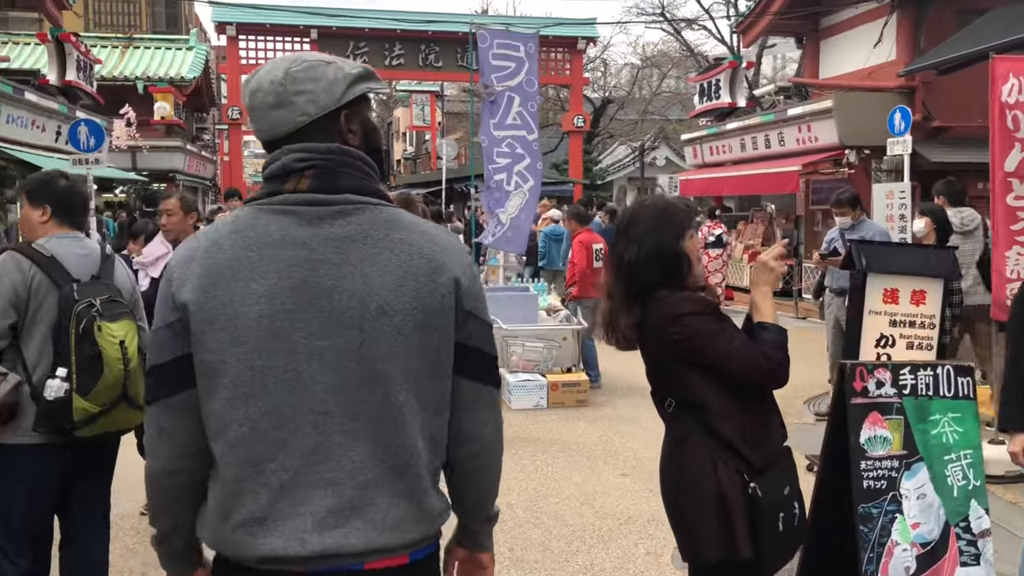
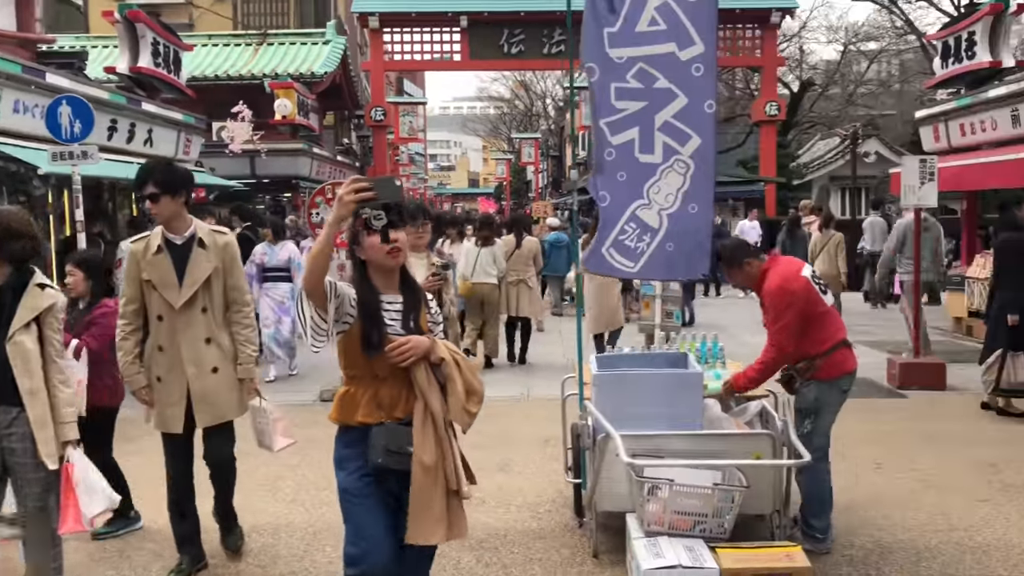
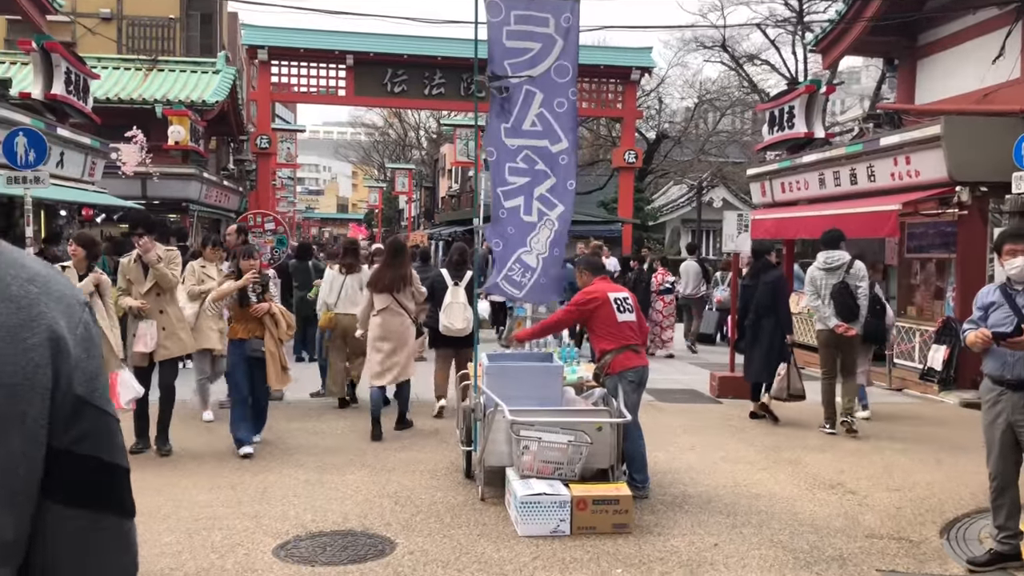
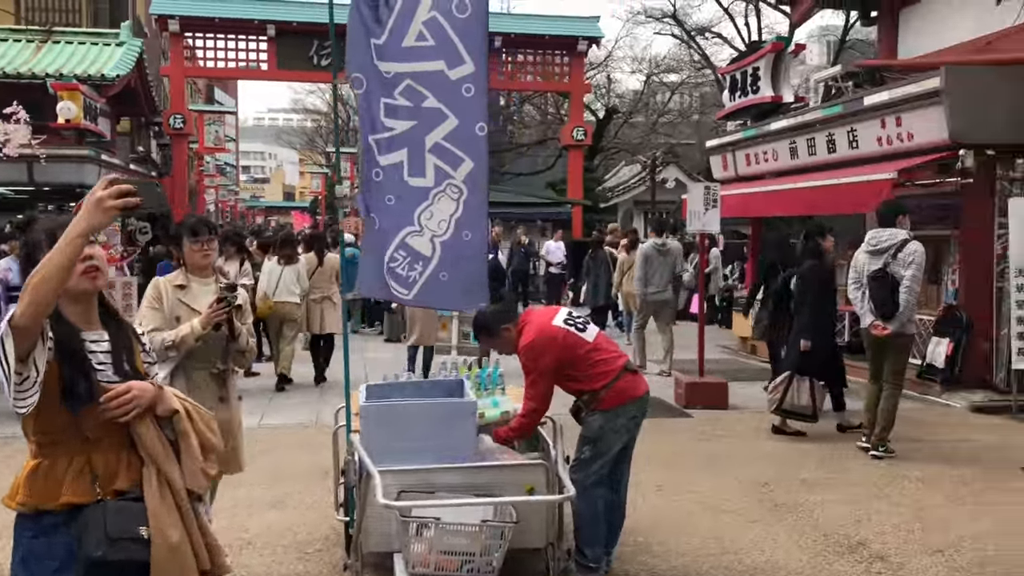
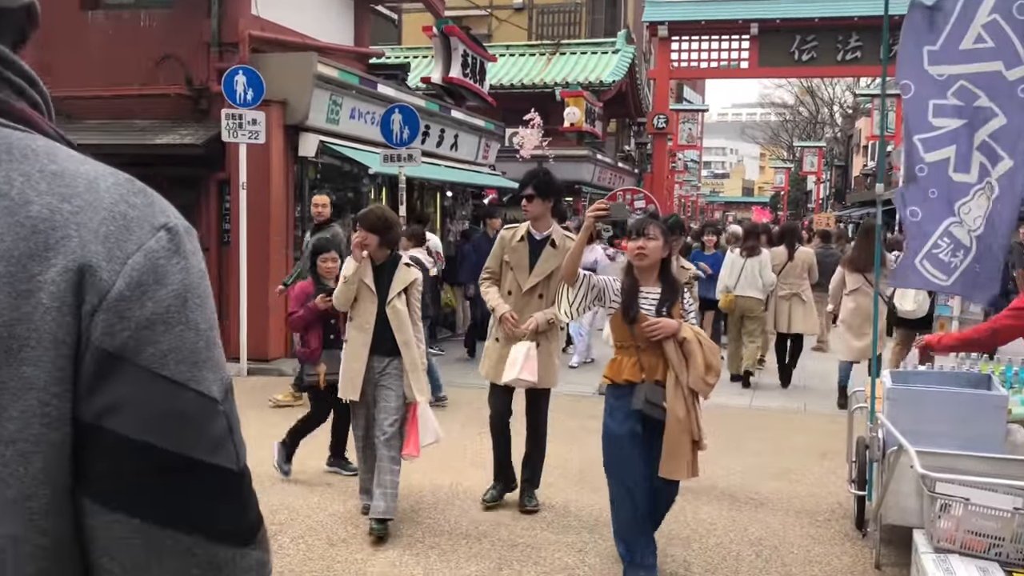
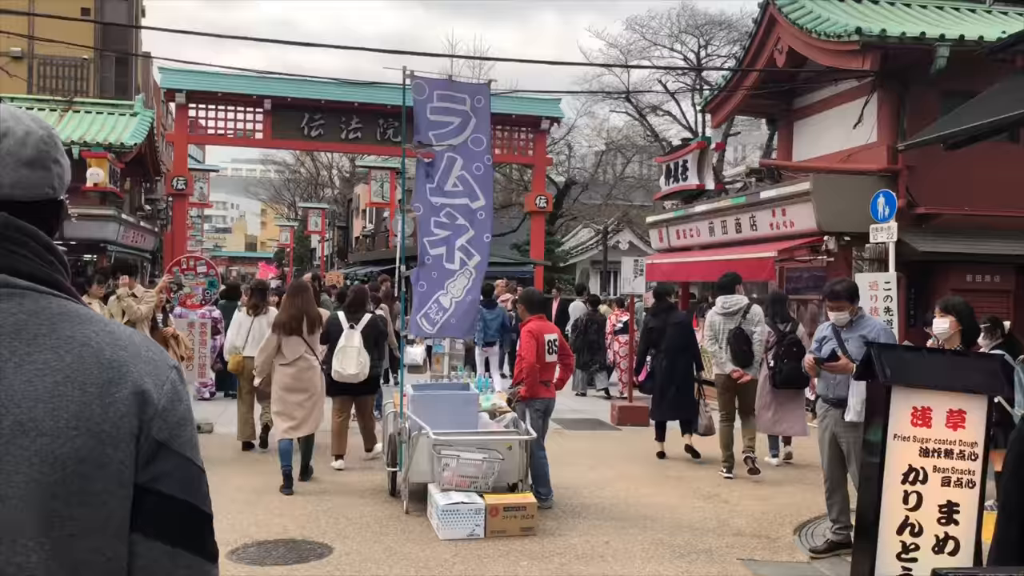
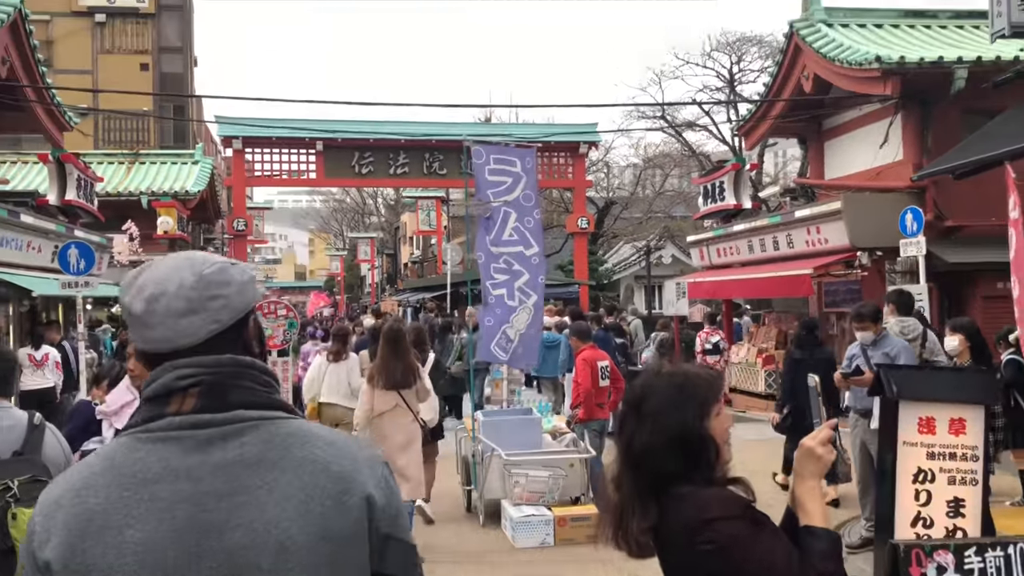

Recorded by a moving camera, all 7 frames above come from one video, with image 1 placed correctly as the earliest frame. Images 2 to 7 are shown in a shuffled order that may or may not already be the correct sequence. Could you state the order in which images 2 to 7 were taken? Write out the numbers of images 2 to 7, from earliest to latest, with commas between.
7, 6, 3, 5, 2, 4
